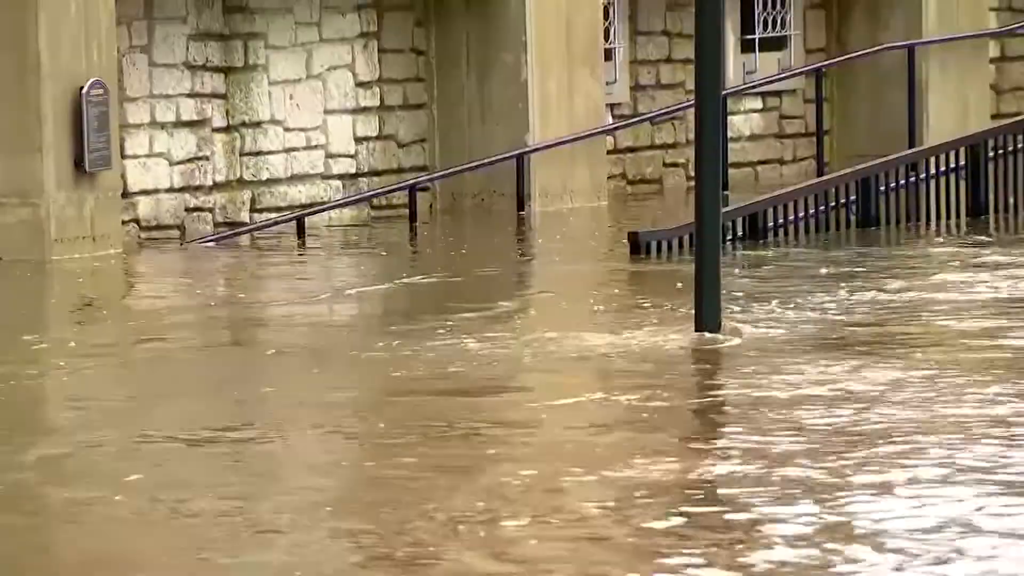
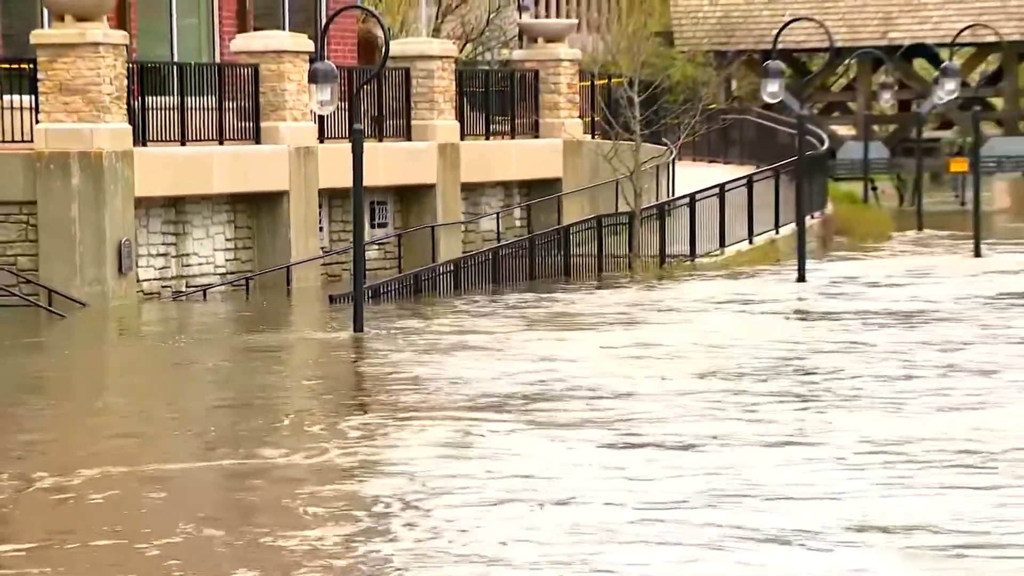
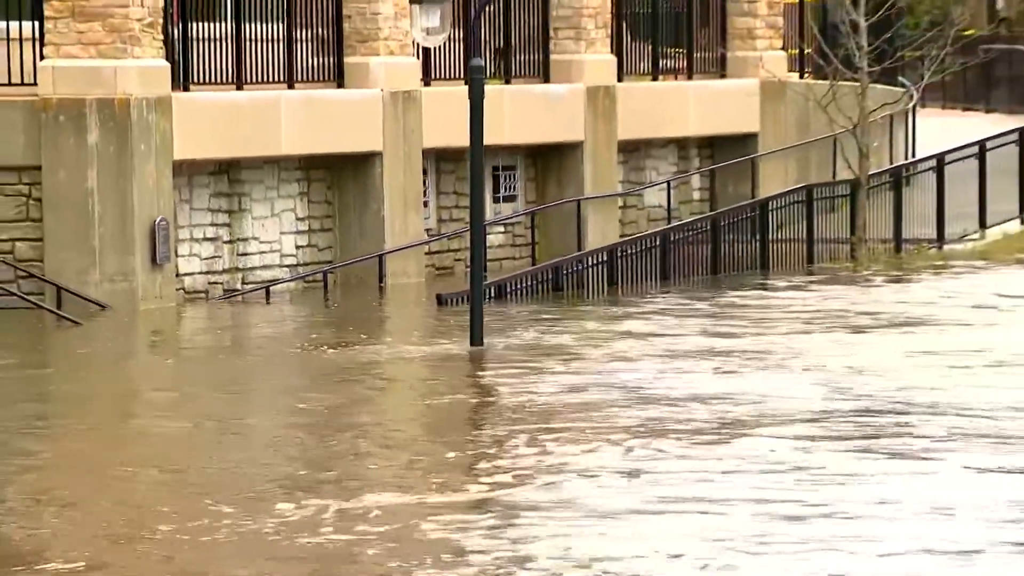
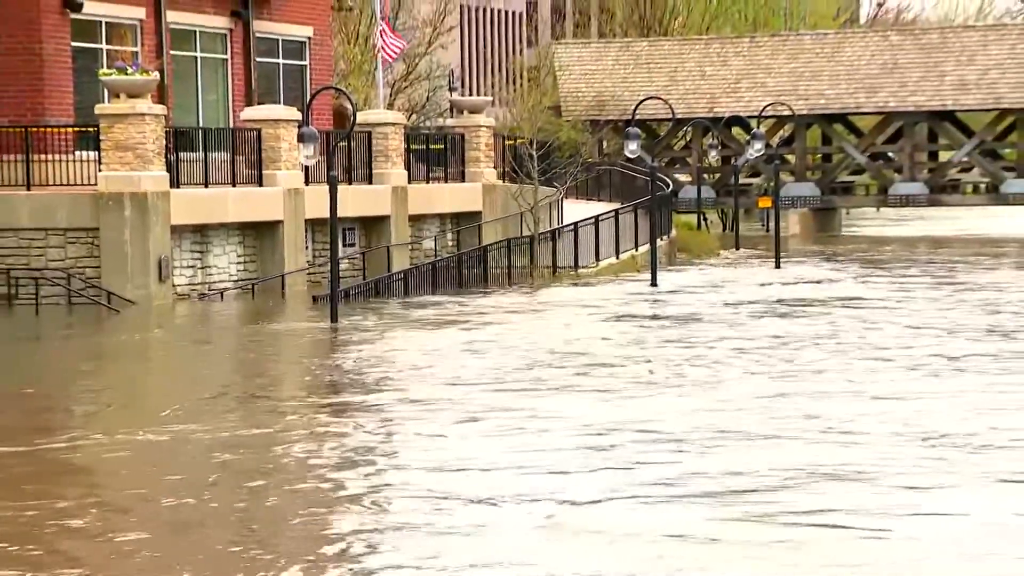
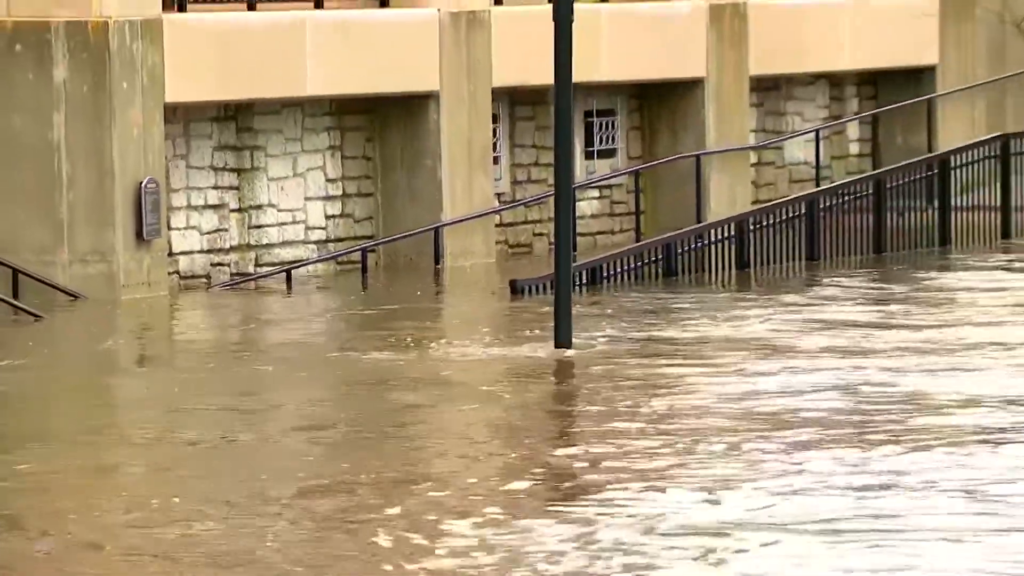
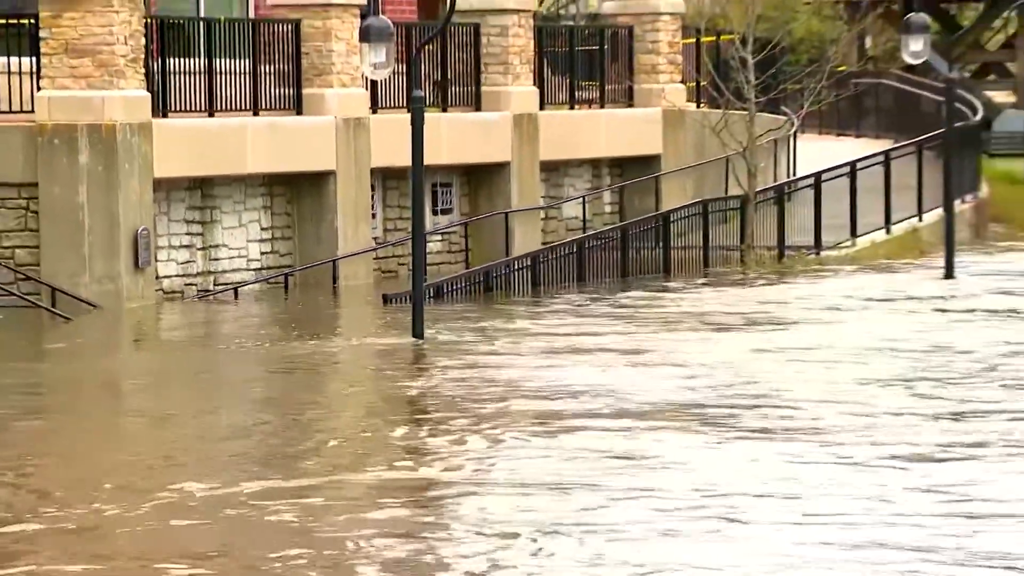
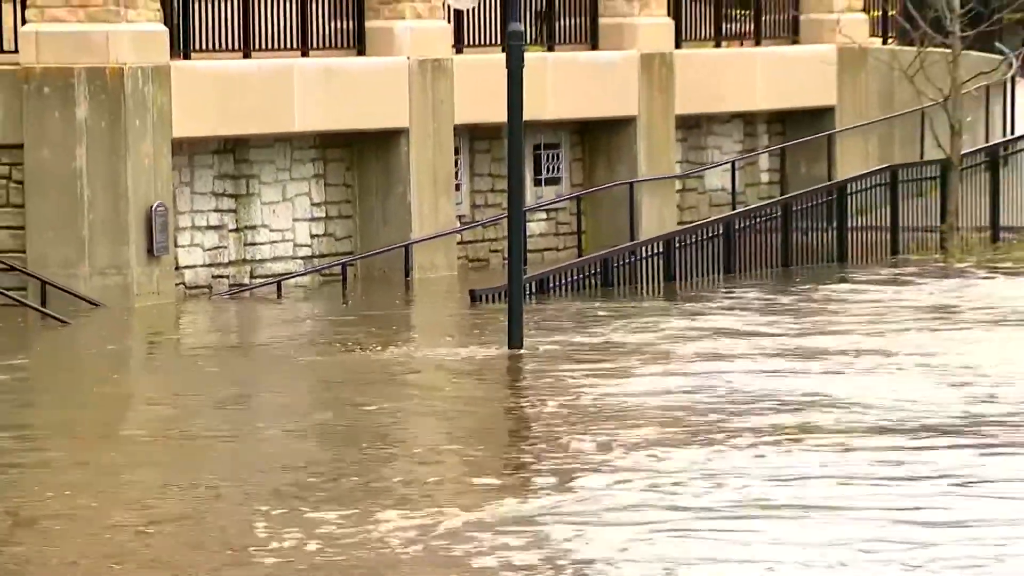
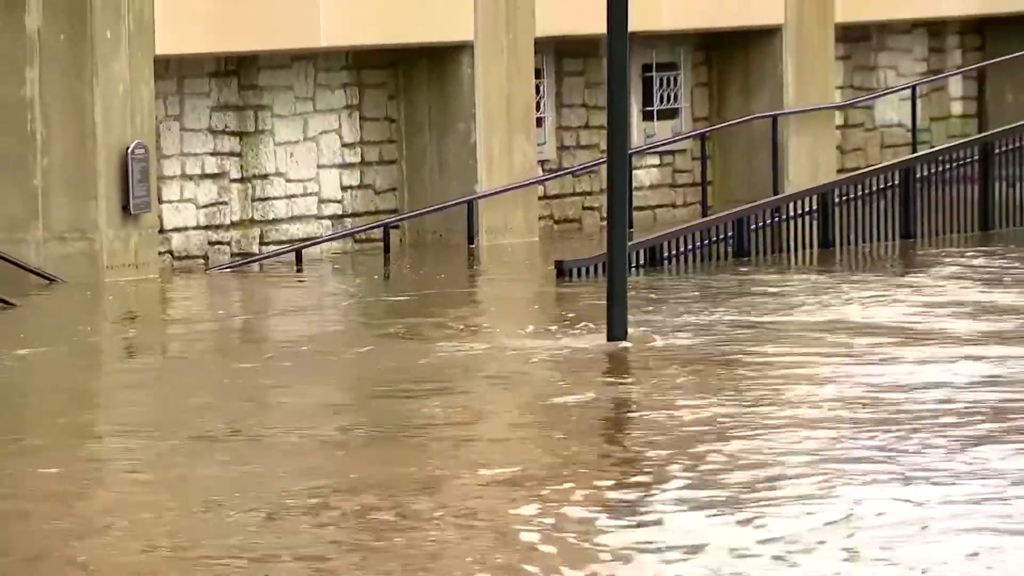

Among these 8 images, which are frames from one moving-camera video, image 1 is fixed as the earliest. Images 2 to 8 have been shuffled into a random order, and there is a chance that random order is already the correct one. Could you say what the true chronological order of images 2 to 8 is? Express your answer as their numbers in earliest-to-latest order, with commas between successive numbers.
8, 5, 7, 3, 6, 2, 4
